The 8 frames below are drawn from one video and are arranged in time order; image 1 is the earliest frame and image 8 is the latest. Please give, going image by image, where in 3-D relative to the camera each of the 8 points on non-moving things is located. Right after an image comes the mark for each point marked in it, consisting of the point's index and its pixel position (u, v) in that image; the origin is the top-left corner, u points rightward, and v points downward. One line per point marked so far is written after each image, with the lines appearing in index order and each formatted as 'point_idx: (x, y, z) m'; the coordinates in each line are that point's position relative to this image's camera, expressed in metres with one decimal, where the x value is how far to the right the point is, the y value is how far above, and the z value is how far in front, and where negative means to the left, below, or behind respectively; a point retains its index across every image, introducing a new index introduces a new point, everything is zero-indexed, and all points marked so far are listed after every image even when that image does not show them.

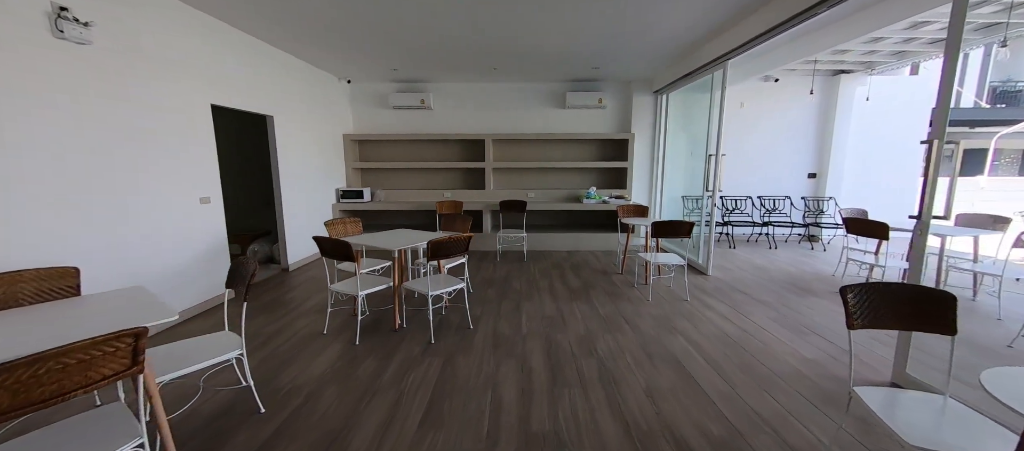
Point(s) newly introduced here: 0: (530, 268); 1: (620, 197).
0: (+0.2, -0.5, +4.4) m
1: (+1.7, +0.4, +5.7) m
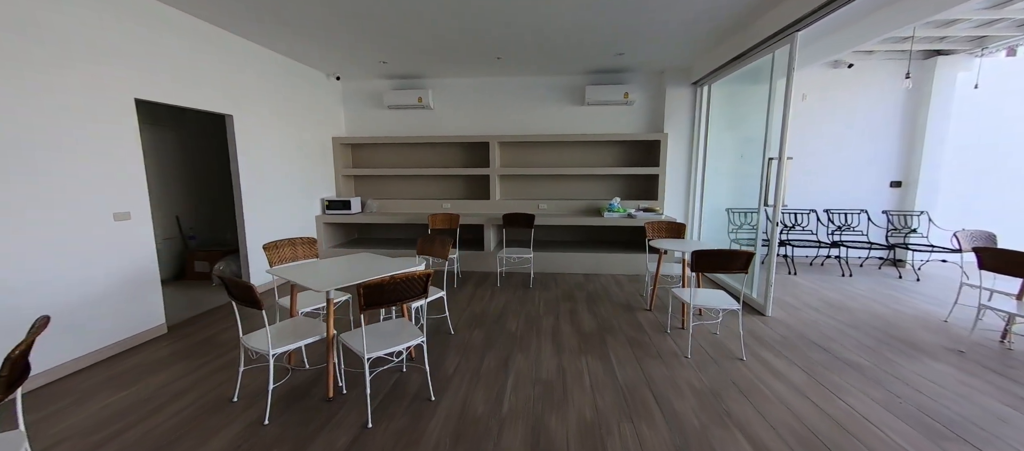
0: (+0.2, -0.7, +3.6) m
1: (+1.8, +0.2, +4.7) m
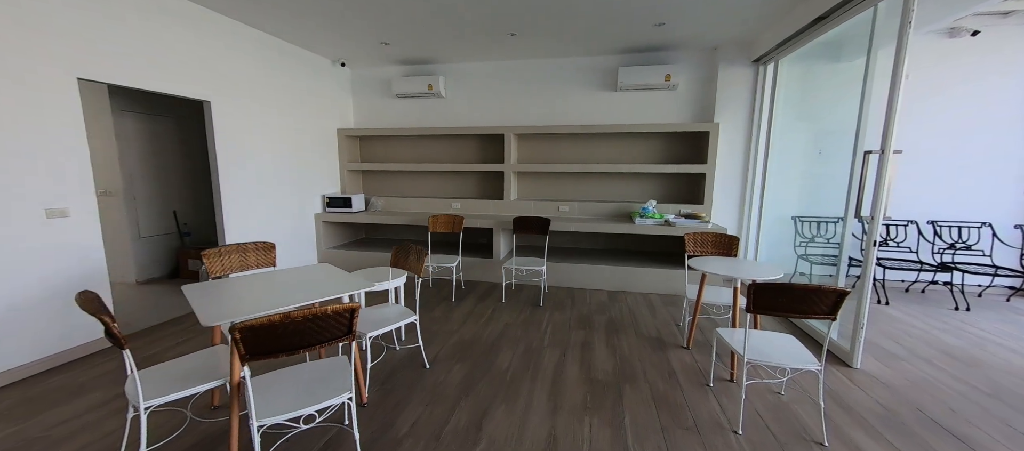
0: (+0.3, -0.8, +2.9) m
1: (+1.9, +0.1, +3.9) m
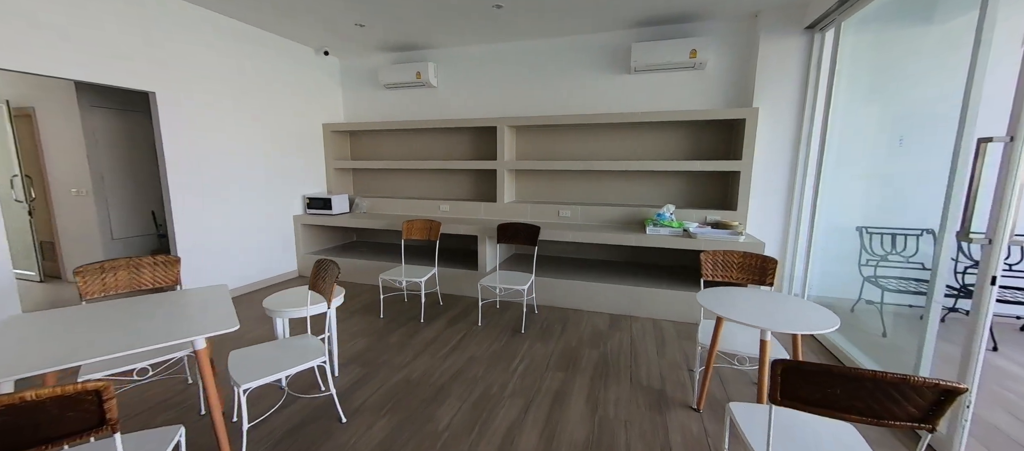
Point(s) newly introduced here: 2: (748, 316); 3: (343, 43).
0: (0.0, -0.9, +2.4) m
1: (+1.8, 0.0, +3.1) m
2: (+1.1, -0.4, +1.7) m
3: (-1.9, +2.1, +4.1) m
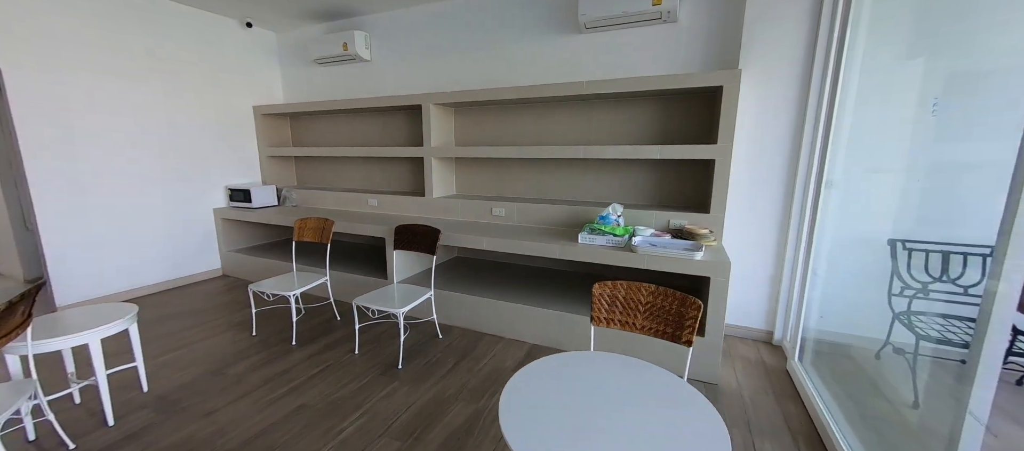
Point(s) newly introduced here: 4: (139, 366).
0: (-0.8, -0.9, +1.7) m
1: (+1.1, -0.1, +2.3) m
2: (+0.2, -0.5, +0.9) m
3: (-2.5, +2.1, +3.6) m
4: (-1.9, -0.7, +1.9) m
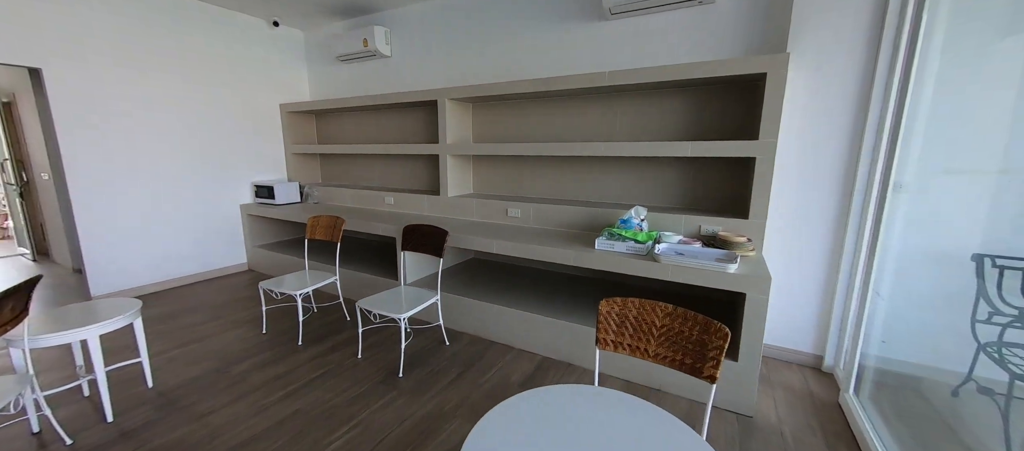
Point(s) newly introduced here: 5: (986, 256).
0: (-0.8, -0.9, +1.7) m
1: (+1.1, -0.1, +2.0) m
2: (+0.1, -0.5, +0.8) m
3: (-2.2, +2.2, +3.7) m
4: (-1.9, -0.7, +1.9) m
5: (+1.7, -0.2, +1.3) m
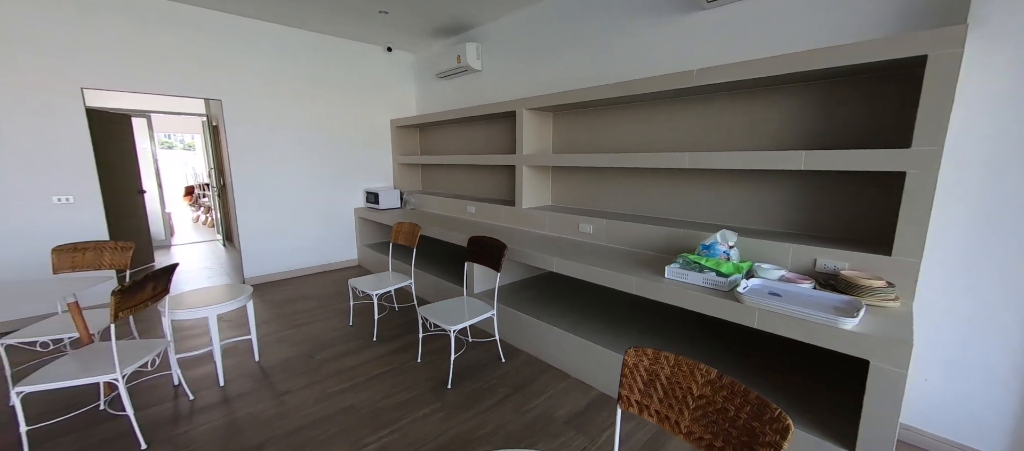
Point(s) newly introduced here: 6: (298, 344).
0: (-0.6, -1.0, +1.7) m
1: (+1.4, -0.2, +1.5) m
2: (0.0, -0.6, +0.6) m
3: (-1.3, +2.1, +4.1) m
4: (-1.6, -0.7, +2.3) m
5: (+1.7, -0.3, +0.7) m
6: (-1.5, -0.8, +2.5) m
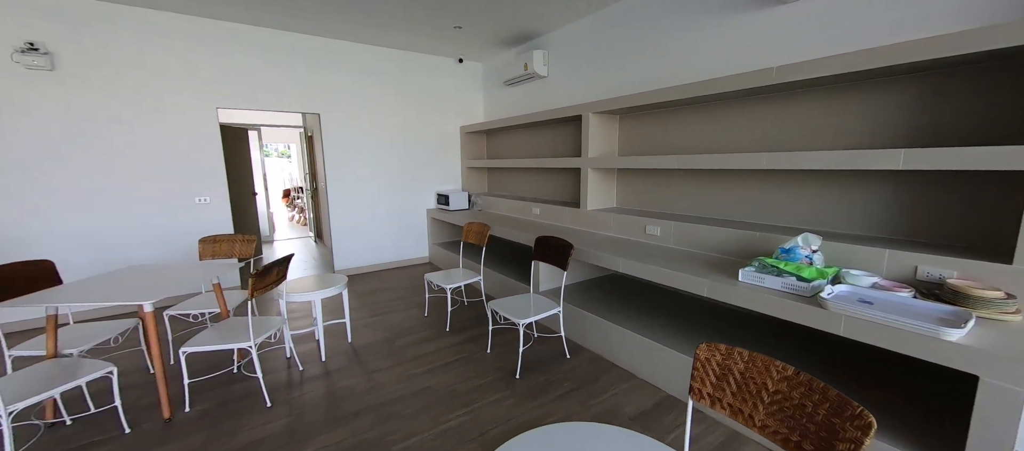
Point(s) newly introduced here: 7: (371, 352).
0: (-0.3, -1.0, +1.9) m
1: (+1.7, -0.3, +1.4) m
2: (+0.2, -0.5, +0.7) m
3: (-0.5, +2.1, +4.4) m
4: (-1.2, -0.7, +2.6) m
5: (+1.8, -0.3, +0.5) m
6: (-1.0, -0.8, +2.8) m
7: (-1.0, -0.9, +2.5) m
